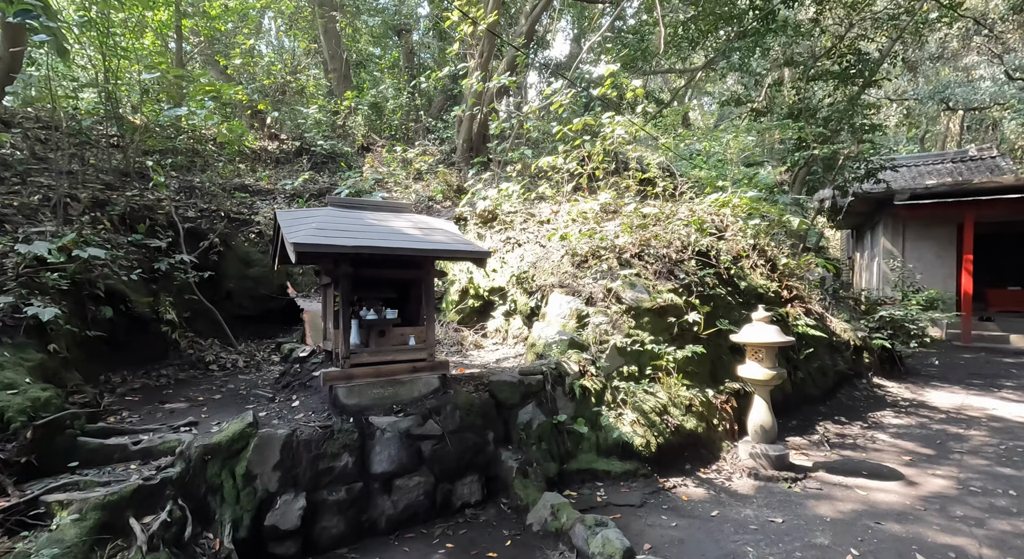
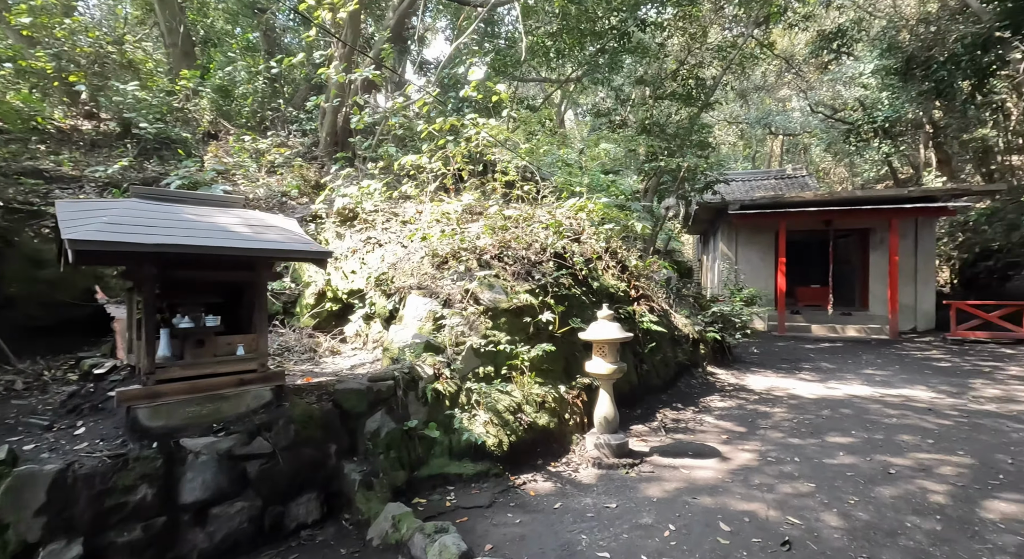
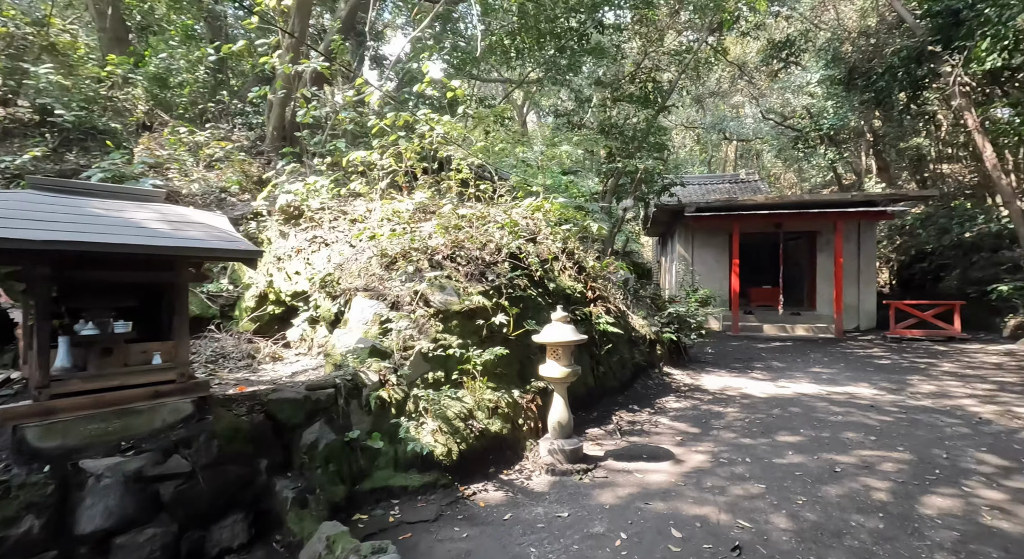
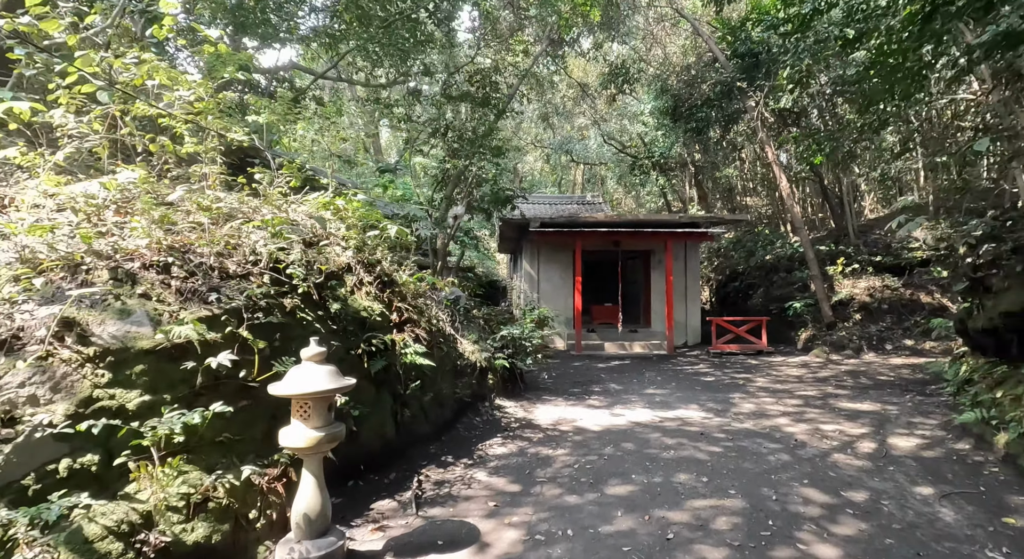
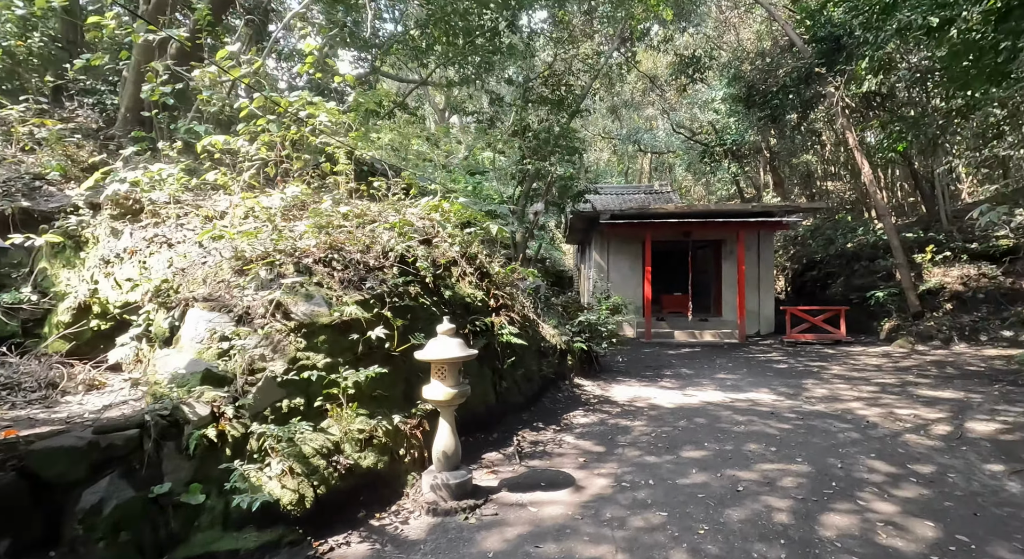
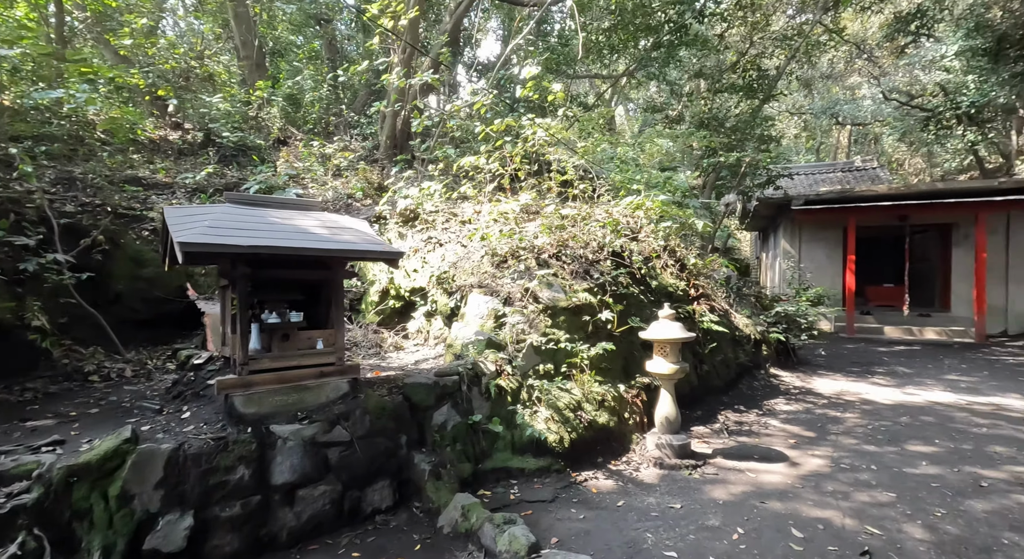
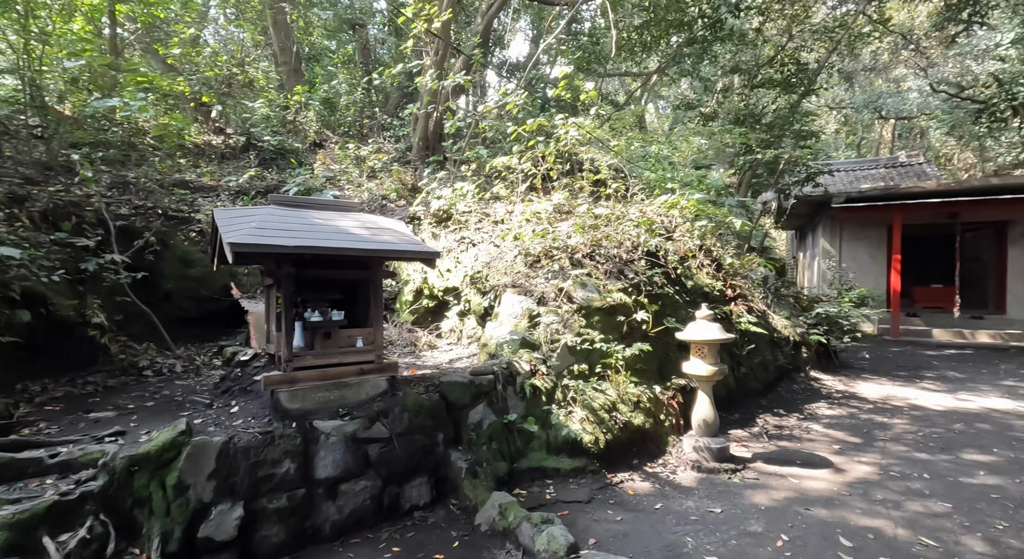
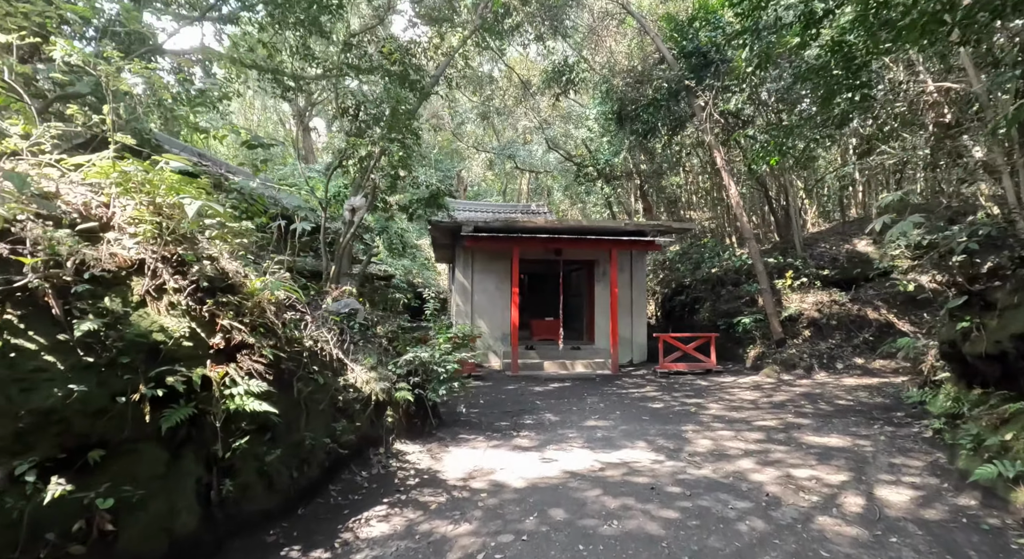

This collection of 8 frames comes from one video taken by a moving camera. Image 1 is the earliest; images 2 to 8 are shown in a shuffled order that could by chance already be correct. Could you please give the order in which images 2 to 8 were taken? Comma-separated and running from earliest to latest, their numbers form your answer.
7, 6, 2, 3, 5, 4, 8
